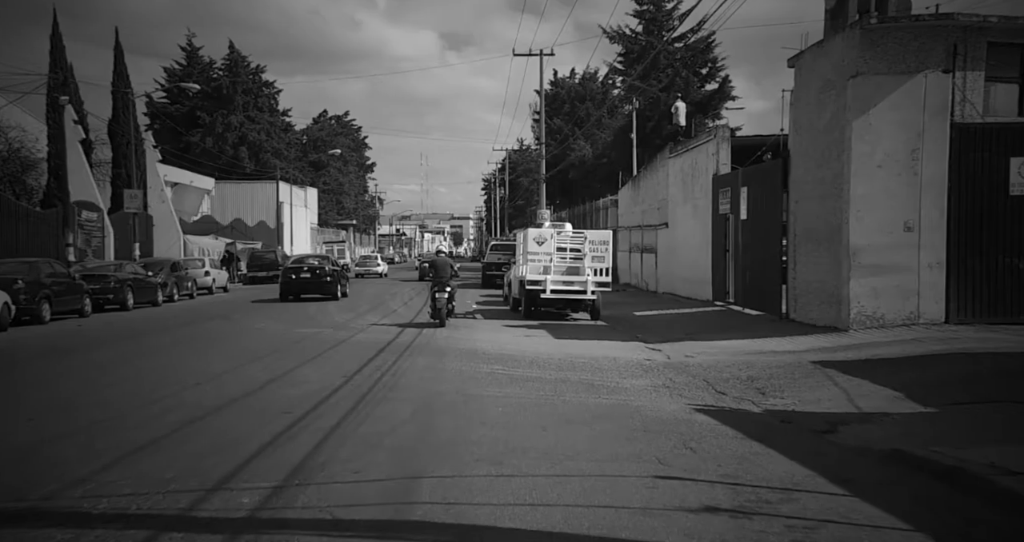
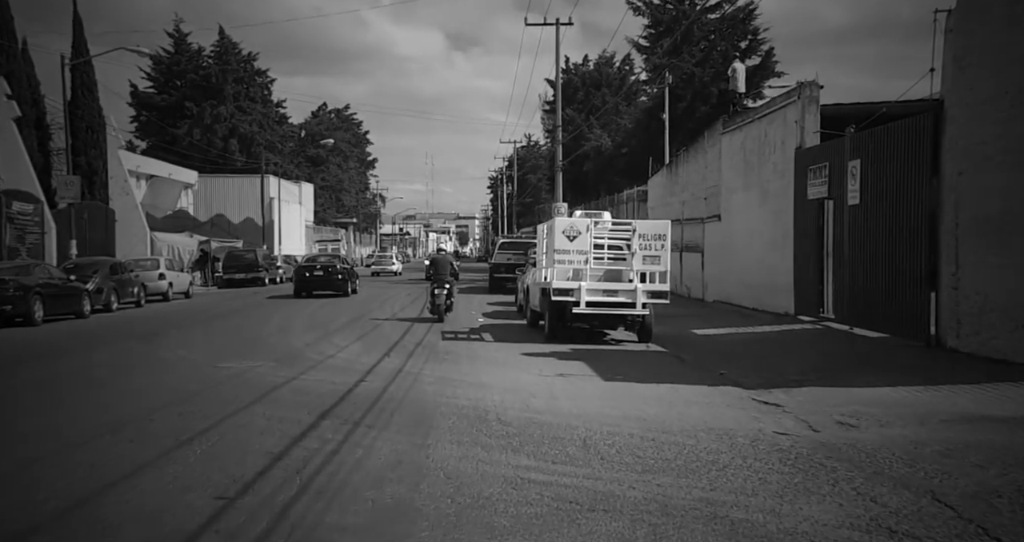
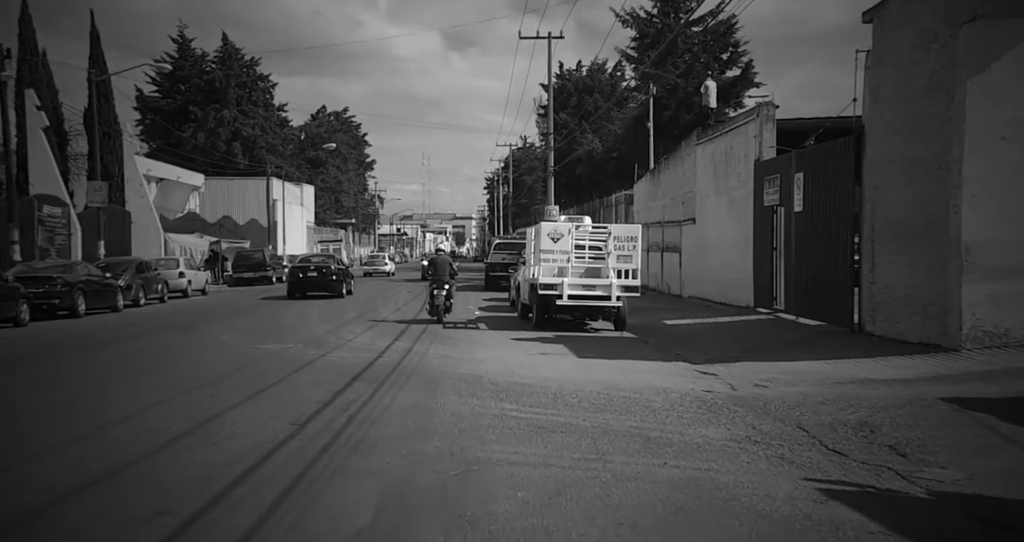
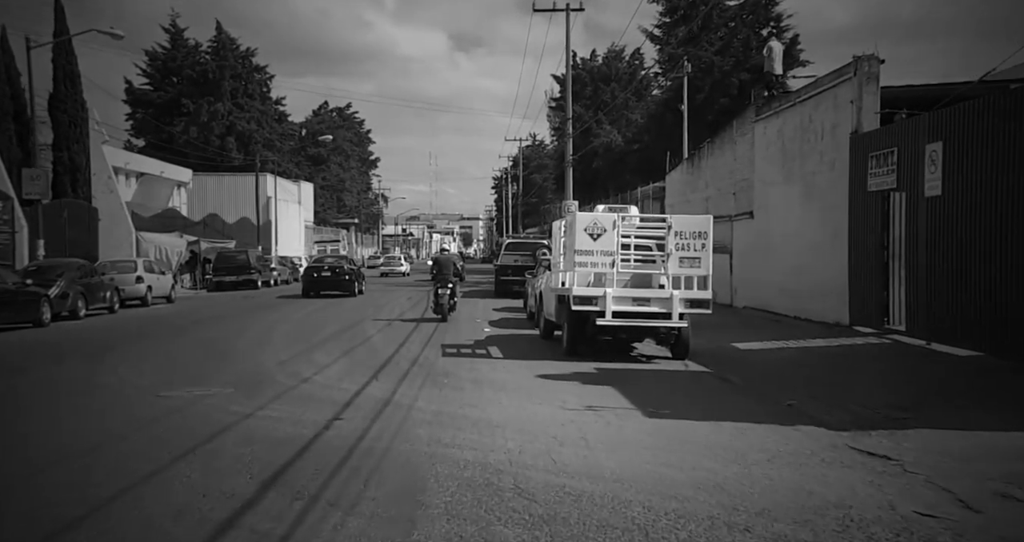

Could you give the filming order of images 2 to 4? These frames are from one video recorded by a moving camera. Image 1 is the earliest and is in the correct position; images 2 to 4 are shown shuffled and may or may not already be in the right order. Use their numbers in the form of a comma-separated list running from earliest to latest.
3, 2, 4
